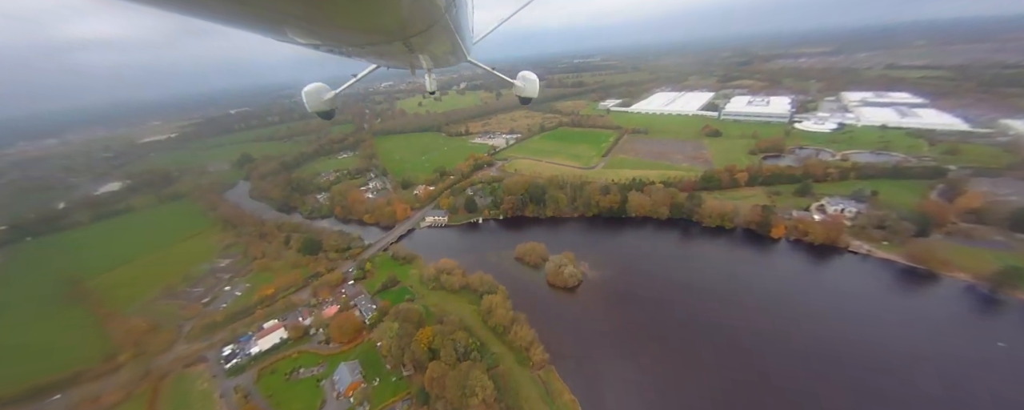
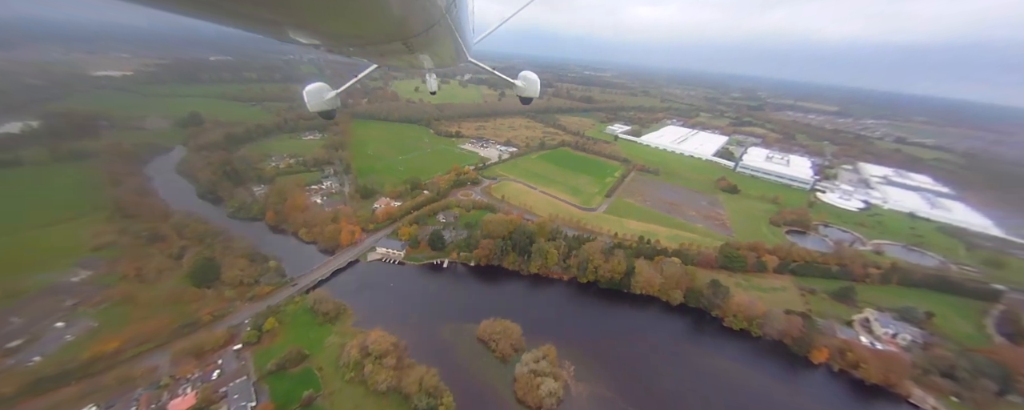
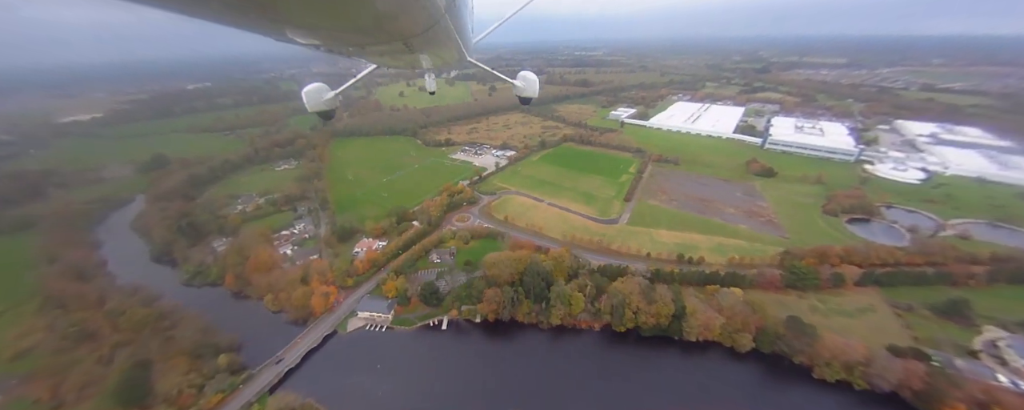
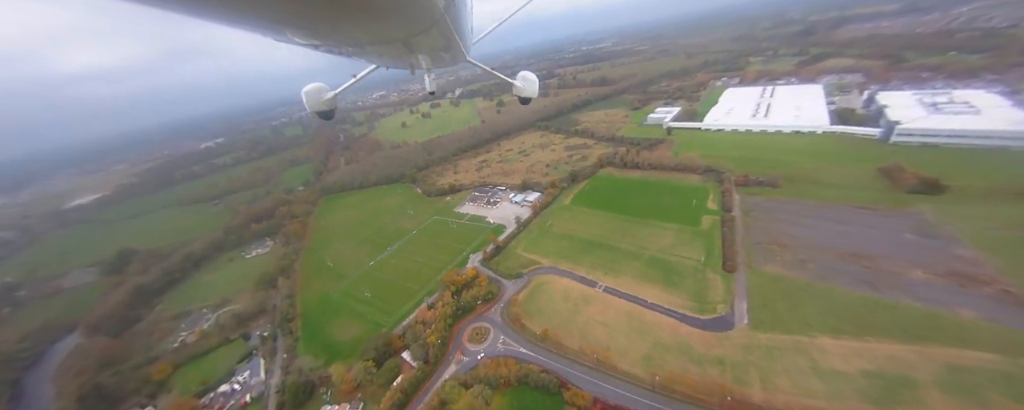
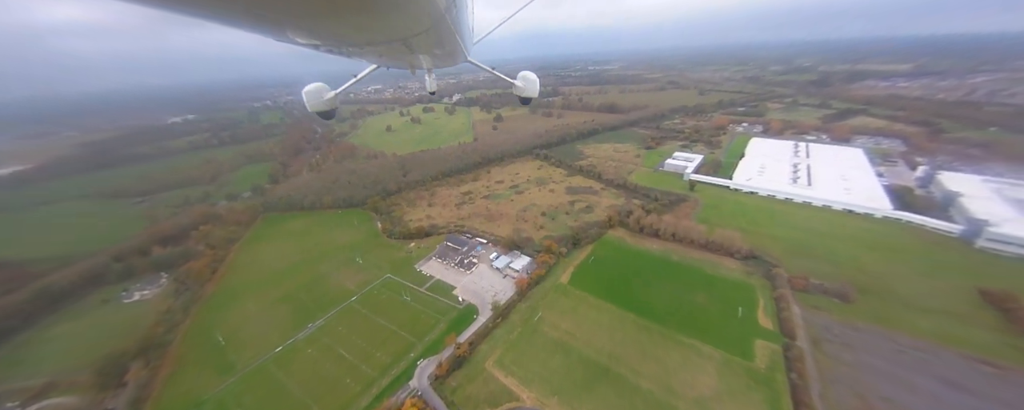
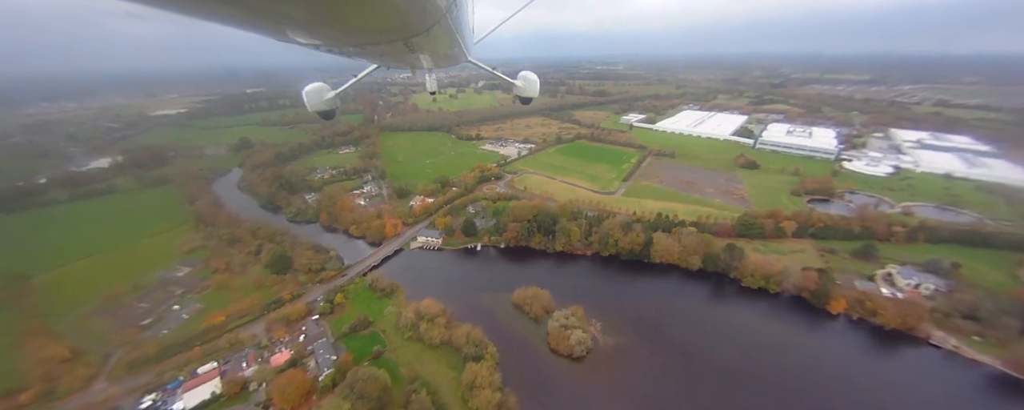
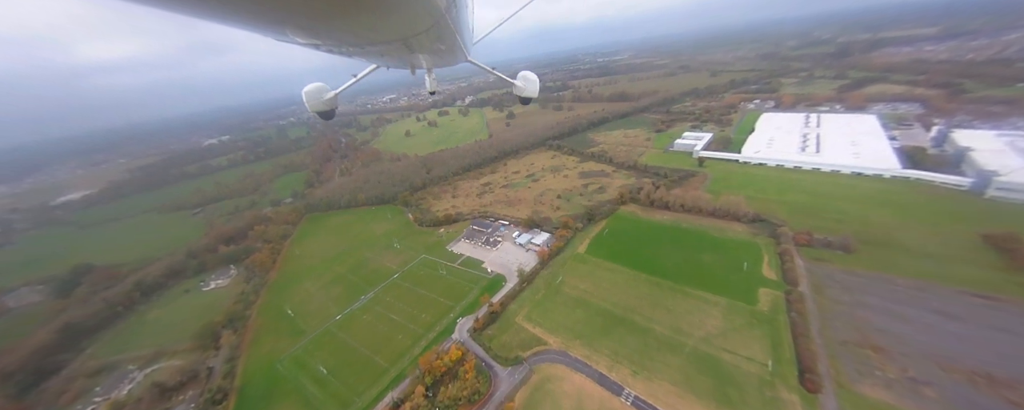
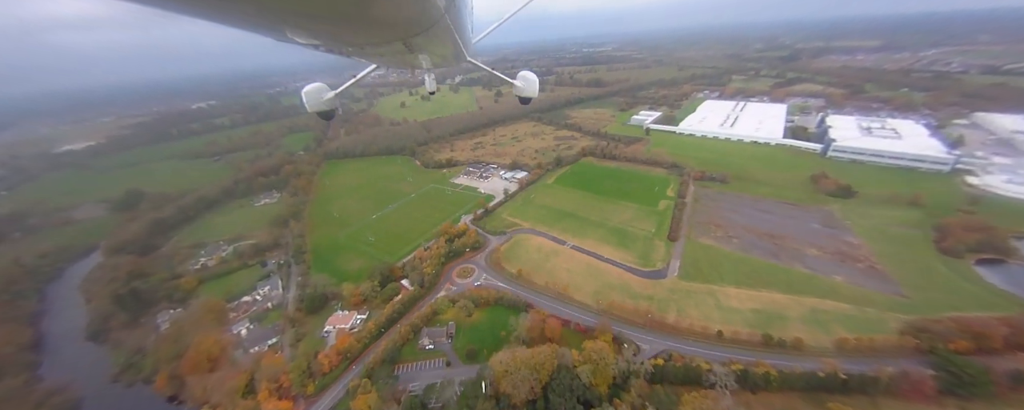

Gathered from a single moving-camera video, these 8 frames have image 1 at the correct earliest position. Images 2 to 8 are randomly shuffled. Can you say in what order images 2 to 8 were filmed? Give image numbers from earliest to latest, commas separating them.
6, 2, 3, 8, 4, 7, 5
